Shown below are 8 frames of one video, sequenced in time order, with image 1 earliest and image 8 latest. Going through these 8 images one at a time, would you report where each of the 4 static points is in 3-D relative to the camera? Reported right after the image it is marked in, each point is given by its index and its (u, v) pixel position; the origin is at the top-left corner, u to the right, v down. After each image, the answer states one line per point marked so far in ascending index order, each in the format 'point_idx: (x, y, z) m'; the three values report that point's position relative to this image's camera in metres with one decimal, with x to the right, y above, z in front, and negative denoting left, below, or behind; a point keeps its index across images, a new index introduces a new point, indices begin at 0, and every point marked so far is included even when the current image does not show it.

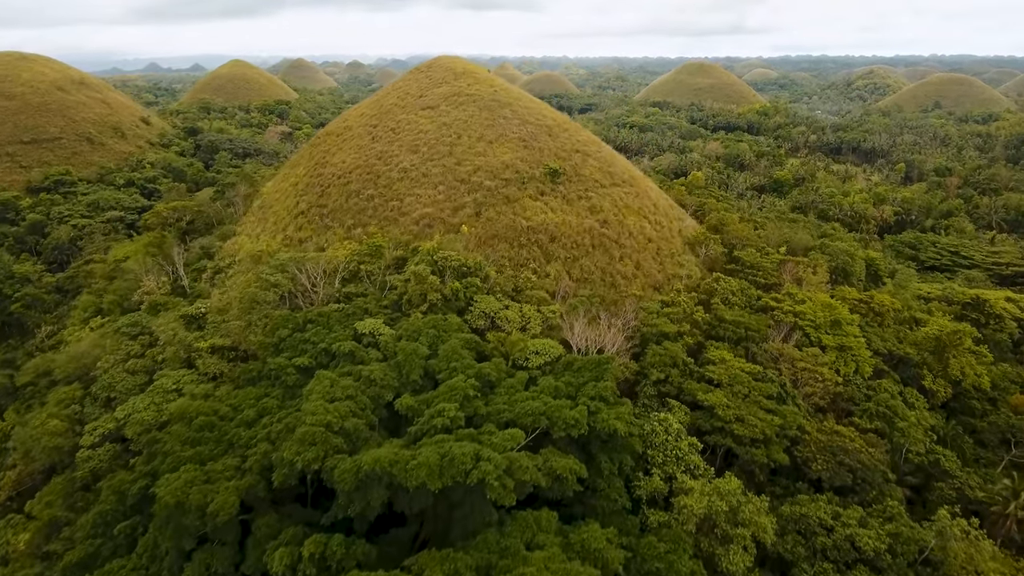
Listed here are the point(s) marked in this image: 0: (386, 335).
0: (-3.2, -1.2, +16.3) m
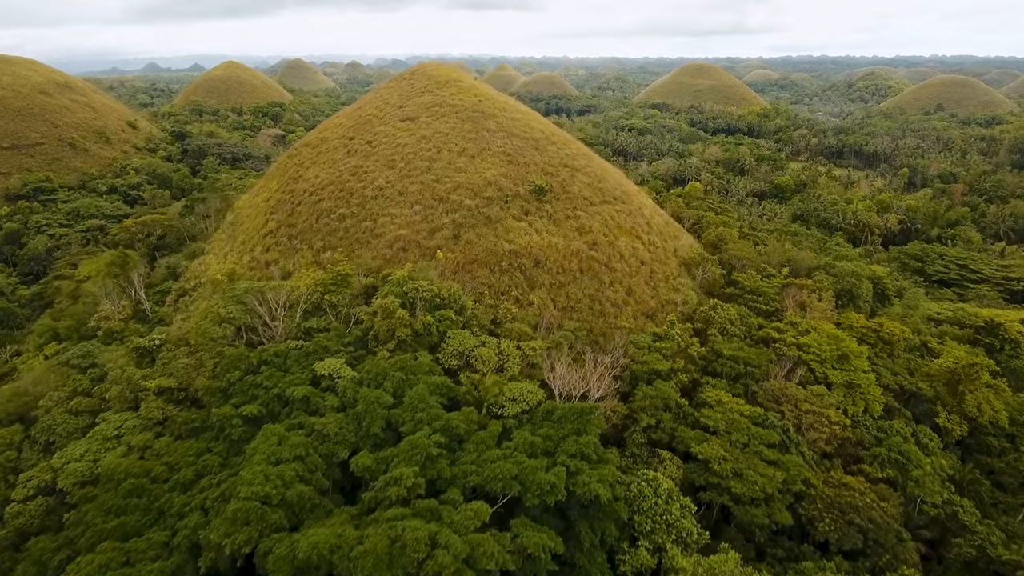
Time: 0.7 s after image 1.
0: (-3.8, -2.1, +14.7) m
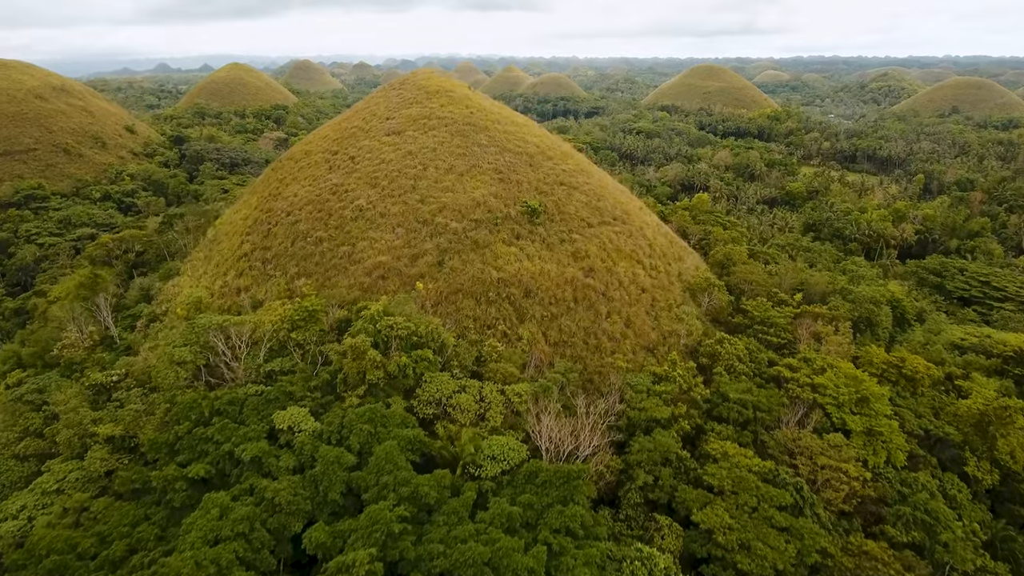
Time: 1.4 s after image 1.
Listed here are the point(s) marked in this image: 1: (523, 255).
0: (-4.2, -3.0, +13.2) m
1: (+0.3, +1.0, +19.2) m
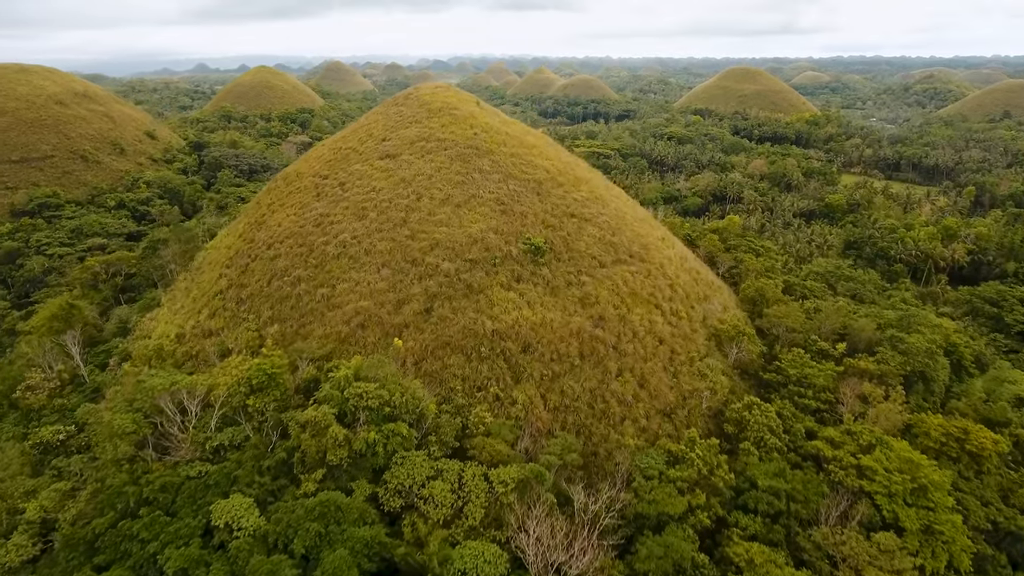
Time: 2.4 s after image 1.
0: (-4.6, -4.2, +11.1) m
1: (+0.3, -0.3, +16.9) m
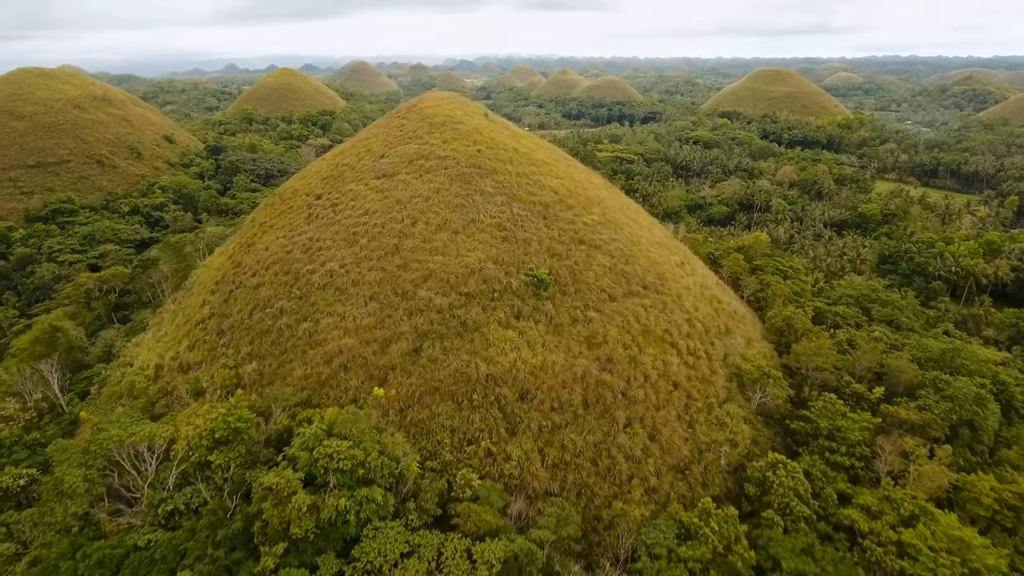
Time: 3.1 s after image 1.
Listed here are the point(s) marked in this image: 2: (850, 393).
0: (-4.9, -5.1, +9.8) m
1: (+0.2, -1.2, +15.3) m
2: (+9.4, -2.8, +17.9) m
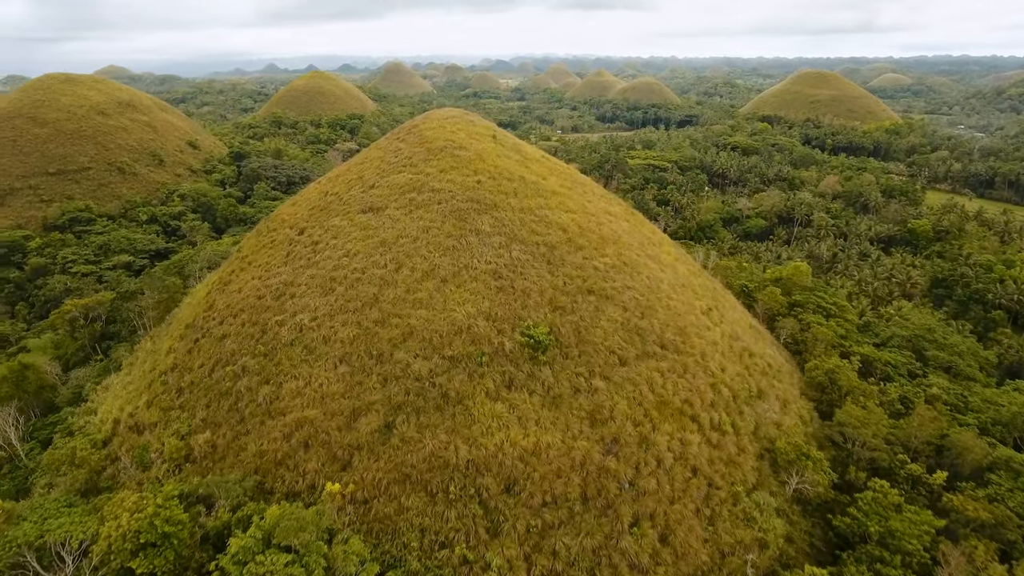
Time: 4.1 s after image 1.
0: (-5.5, -6.4, +7.8) m
1: (0.0, -2.6, +13.1) m
2: (+9.2, -4.4, +15.2) m
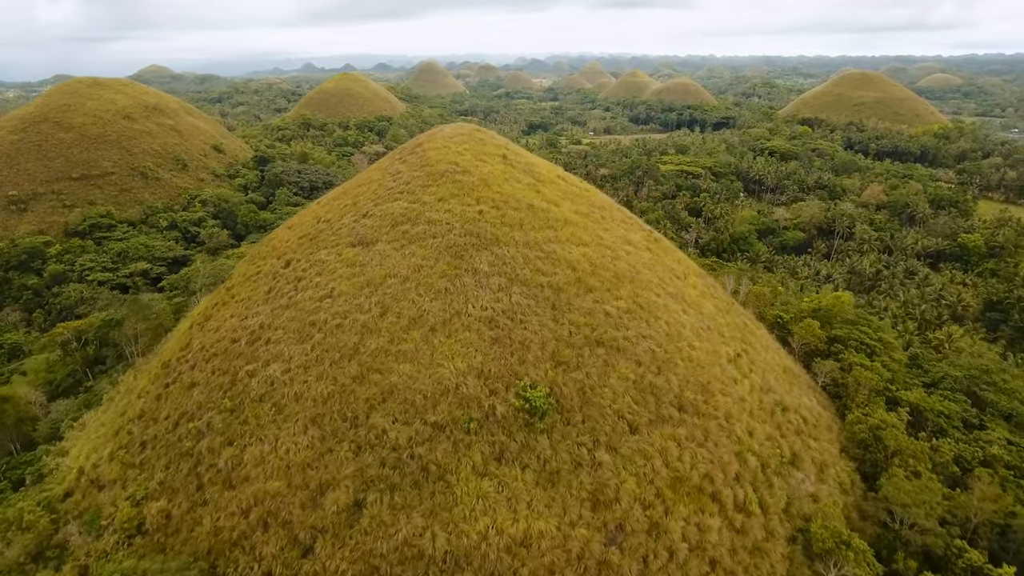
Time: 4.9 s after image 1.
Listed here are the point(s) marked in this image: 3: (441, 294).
0: (-6.0, -7.3, +6.3) m
1: (-0.2, -3.7, +11.3) m
2: (+9.1, -5.6, +13.0) m
3: (-1.5, -0.1, +14.2) m
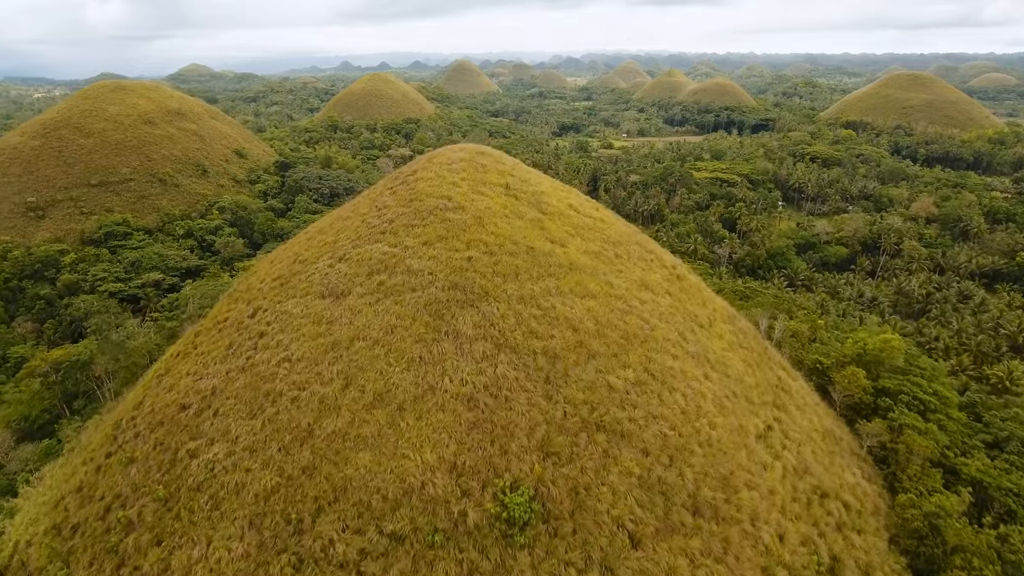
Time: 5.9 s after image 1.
0: (-6.8, -8.6, +4.5) m
1: (-0.7, -5.0, +9.2) m
2: (+8.6, -7.0, +10.4) m
3: (-1.8, -1.4, +12.2) m
